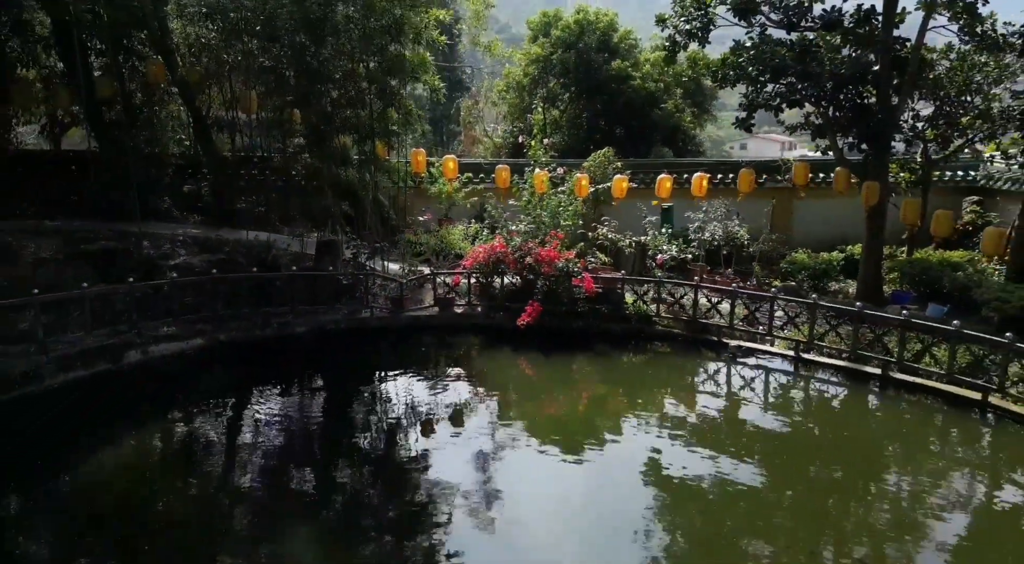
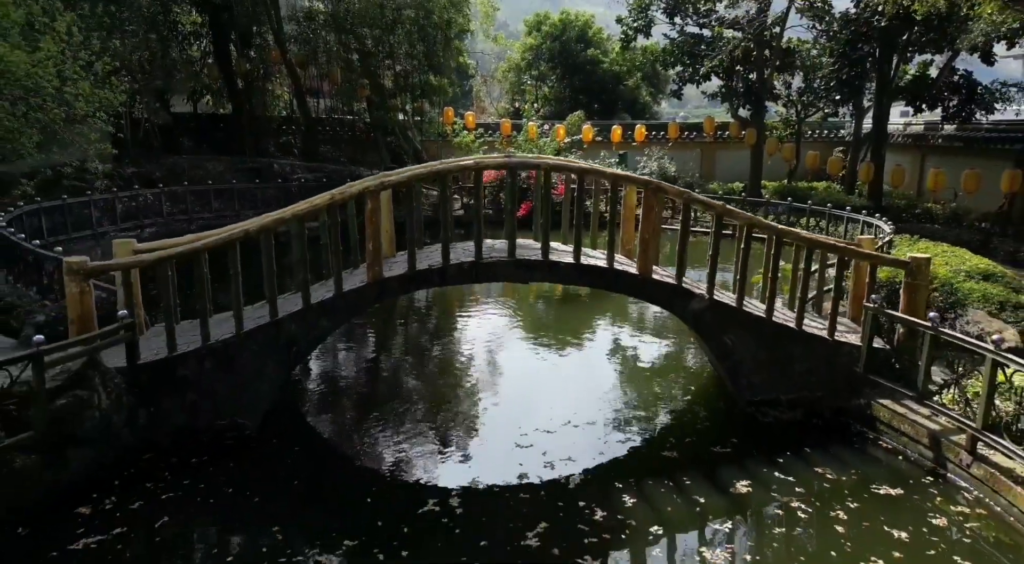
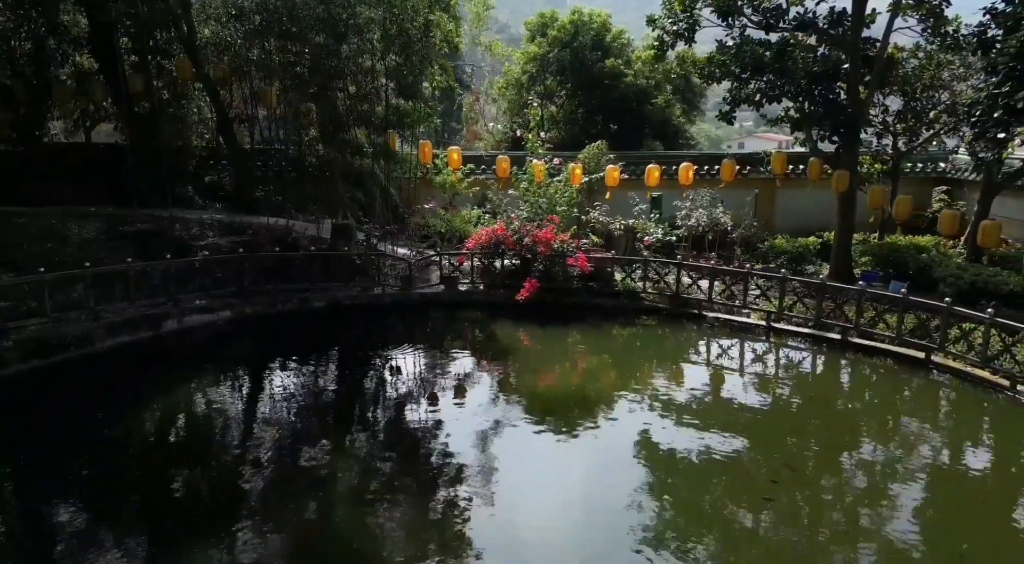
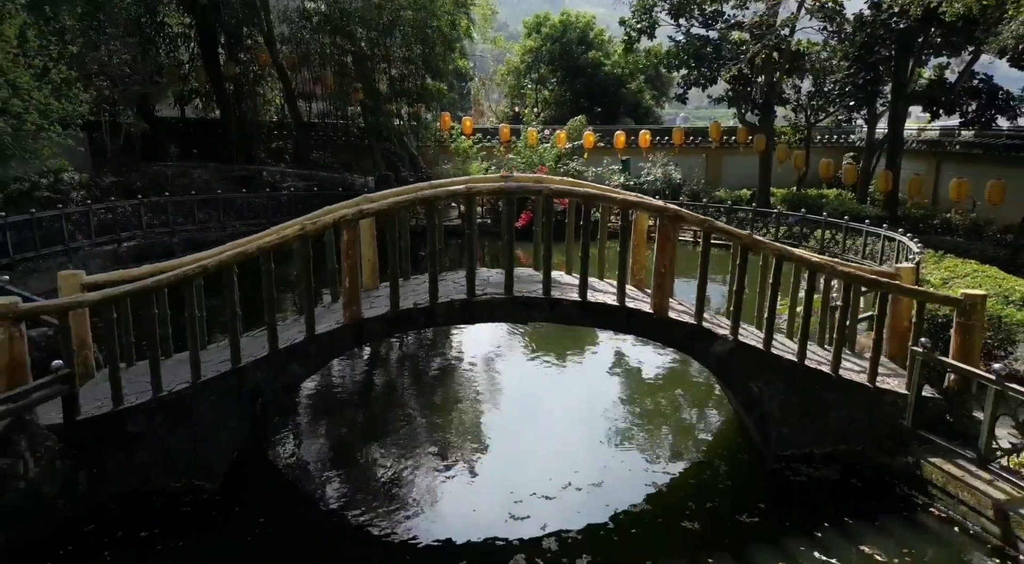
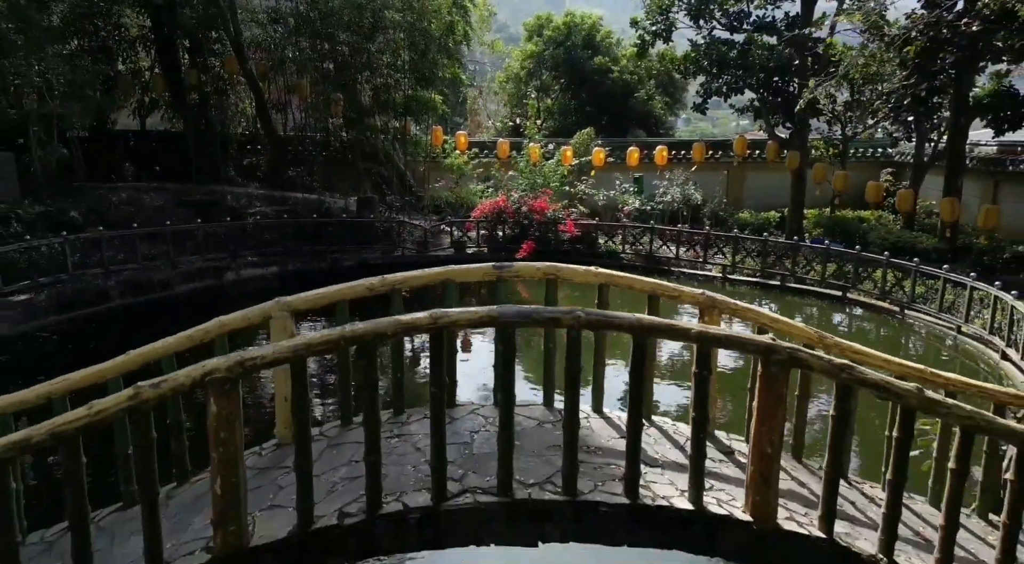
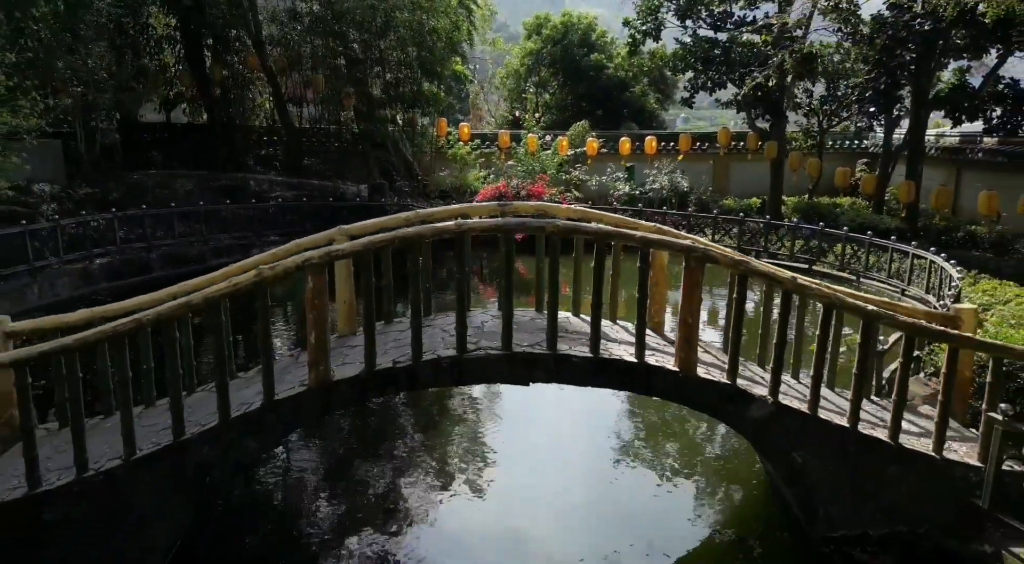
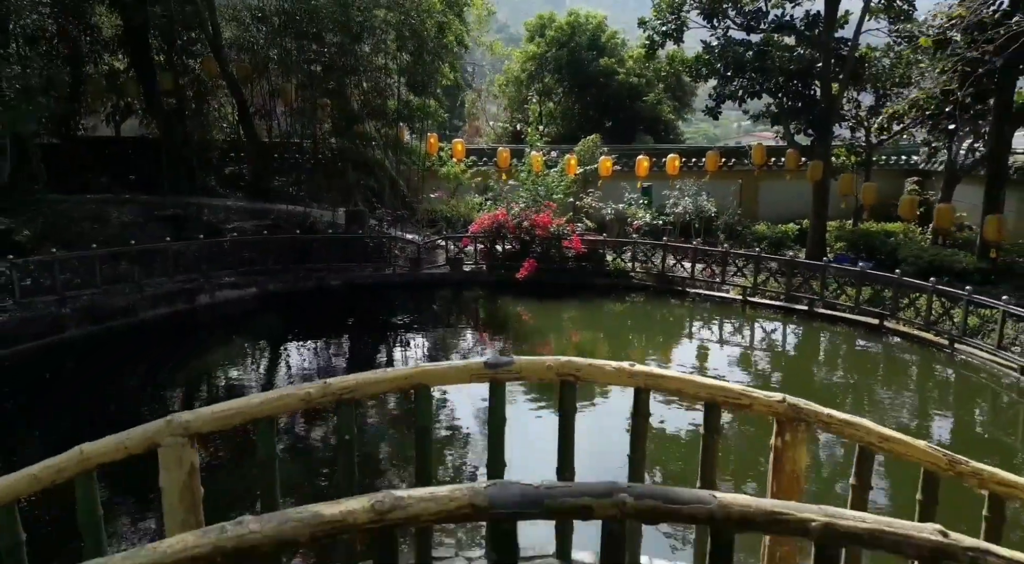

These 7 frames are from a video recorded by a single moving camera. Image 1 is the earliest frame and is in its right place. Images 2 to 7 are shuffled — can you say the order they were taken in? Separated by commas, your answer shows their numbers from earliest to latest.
3, 7, 5, 6, 4, 2
